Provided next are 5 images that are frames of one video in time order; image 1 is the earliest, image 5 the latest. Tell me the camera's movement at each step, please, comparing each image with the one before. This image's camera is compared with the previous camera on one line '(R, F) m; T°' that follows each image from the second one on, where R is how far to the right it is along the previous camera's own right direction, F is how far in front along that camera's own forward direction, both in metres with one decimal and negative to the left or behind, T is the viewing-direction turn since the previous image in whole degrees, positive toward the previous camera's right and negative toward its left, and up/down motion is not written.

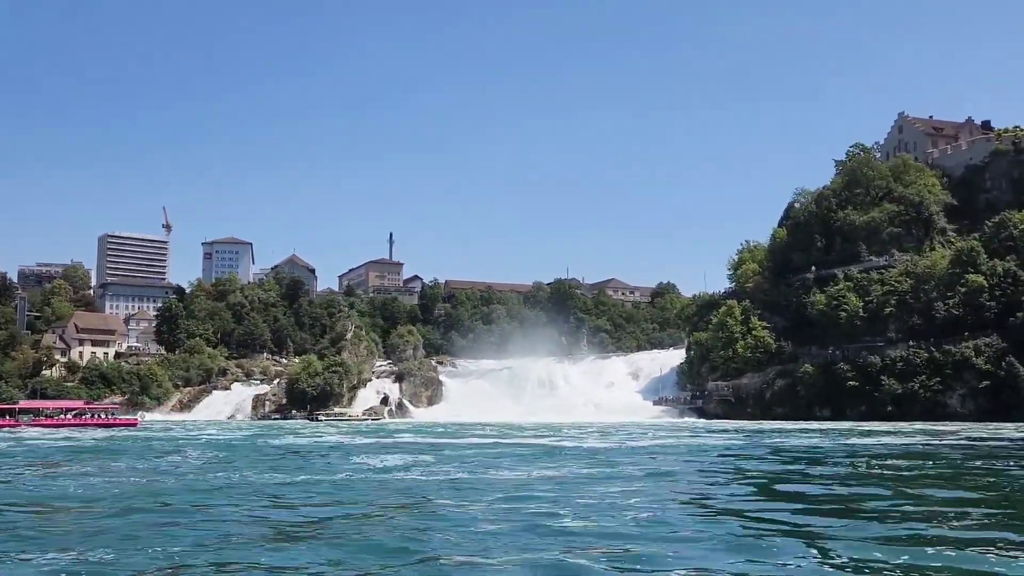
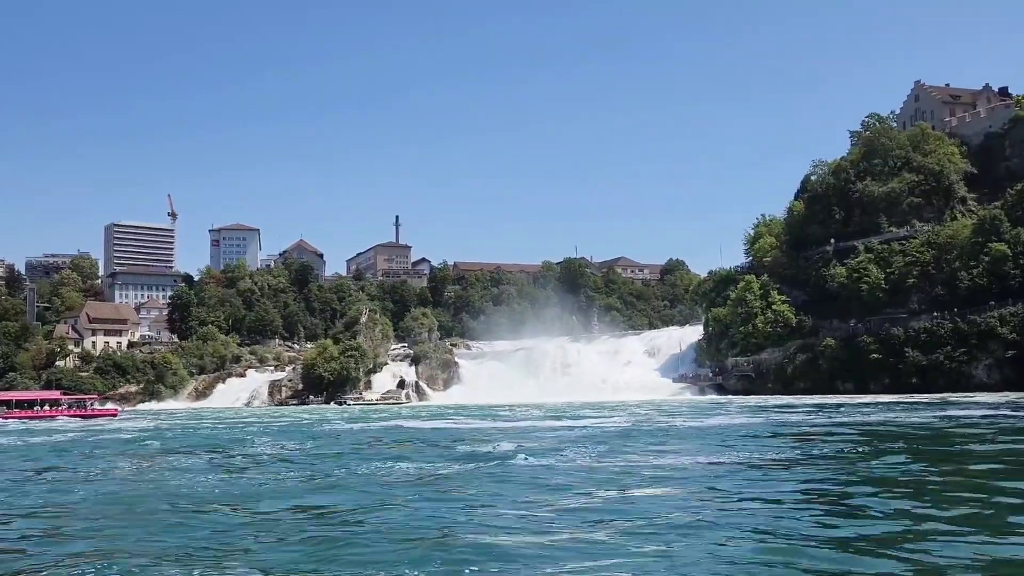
(-0.7, +0.4) m; 0°
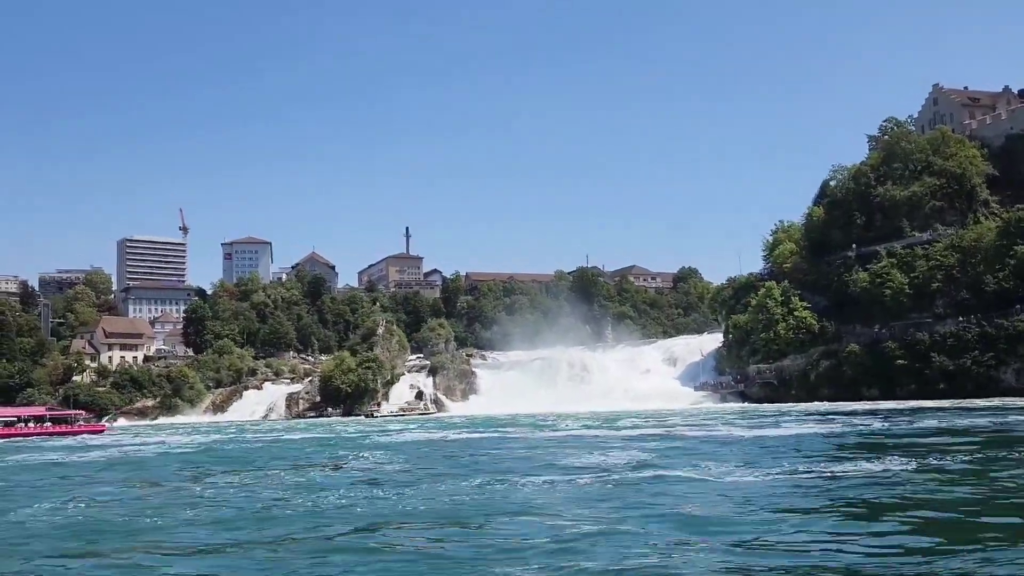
(-0.6, +0.3) m; -1°
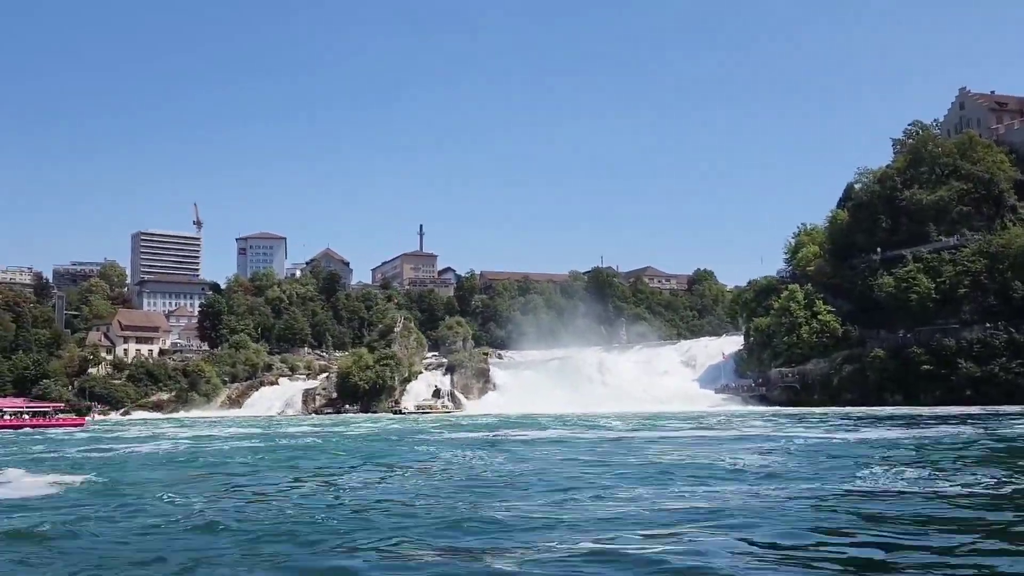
(-0.7, +0.3) m; -1°
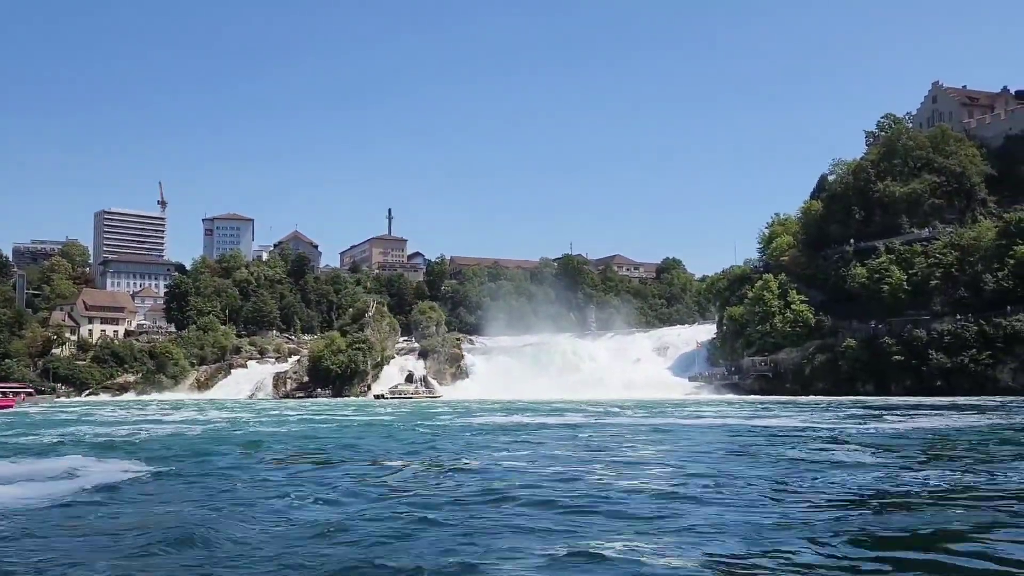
(-0.6, +0.2) m; +2°
